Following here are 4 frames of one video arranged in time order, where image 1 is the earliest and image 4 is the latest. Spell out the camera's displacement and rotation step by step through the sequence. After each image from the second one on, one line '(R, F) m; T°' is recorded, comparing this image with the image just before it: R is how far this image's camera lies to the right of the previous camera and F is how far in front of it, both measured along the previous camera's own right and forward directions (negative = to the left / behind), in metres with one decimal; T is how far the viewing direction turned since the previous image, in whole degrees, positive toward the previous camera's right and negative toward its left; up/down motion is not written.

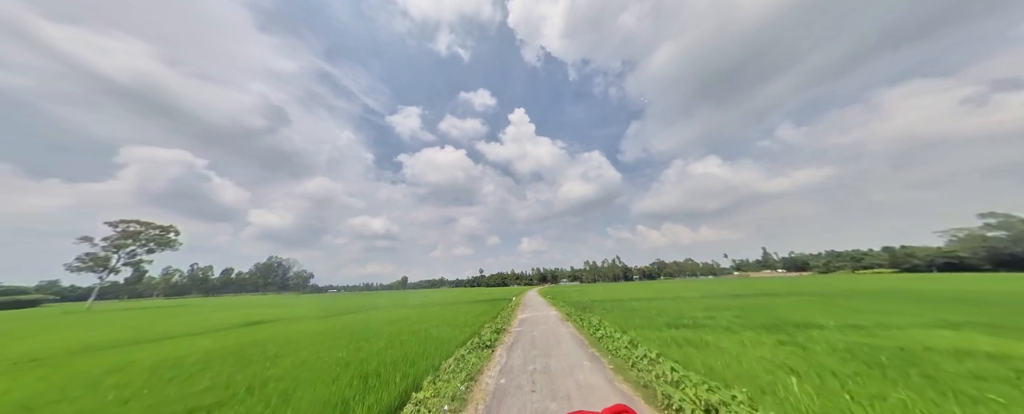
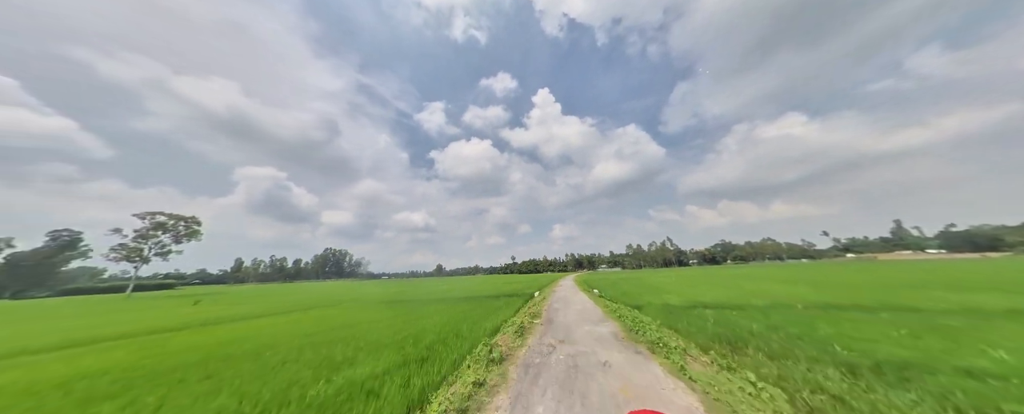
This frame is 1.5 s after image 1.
(+0.8, +7.5) m; -8°
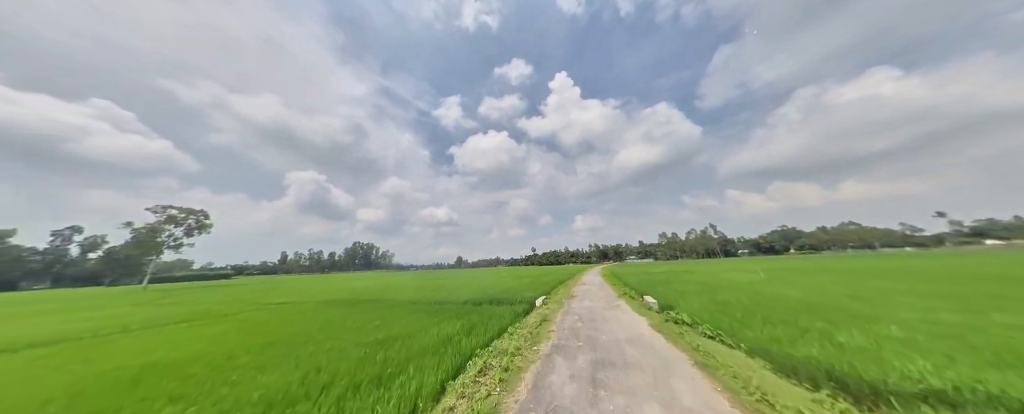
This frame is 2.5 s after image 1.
(+1.3, +5.2) m; -6°
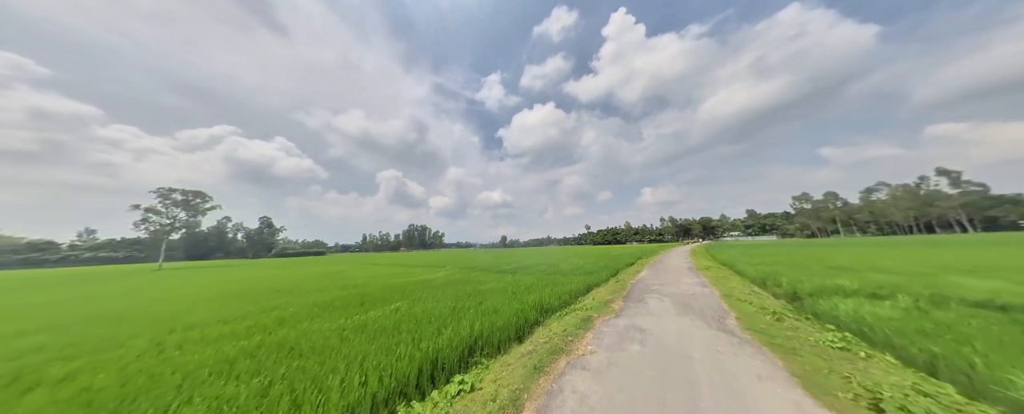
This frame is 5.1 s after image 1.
(+5.8, +15.8) m; -15°
